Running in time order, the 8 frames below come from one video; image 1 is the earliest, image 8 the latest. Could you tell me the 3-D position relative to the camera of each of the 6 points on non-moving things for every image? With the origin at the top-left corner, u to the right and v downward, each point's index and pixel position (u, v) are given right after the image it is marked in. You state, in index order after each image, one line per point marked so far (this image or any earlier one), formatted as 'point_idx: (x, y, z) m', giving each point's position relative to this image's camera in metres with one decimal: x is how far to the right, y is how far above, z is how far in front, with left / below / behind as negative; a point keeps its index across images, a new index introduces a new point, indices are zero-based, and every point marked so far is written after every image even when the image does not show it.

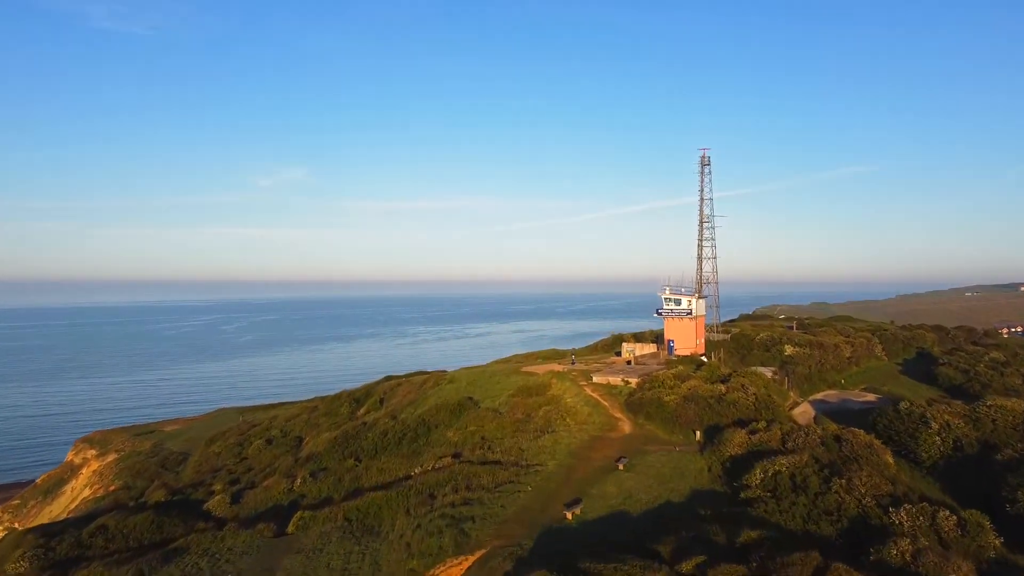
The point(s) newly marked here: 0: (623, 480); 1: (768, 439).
0: (+2.7, -4.7, +15.6) m
1: (+6.7, -4.0, +16.9) m
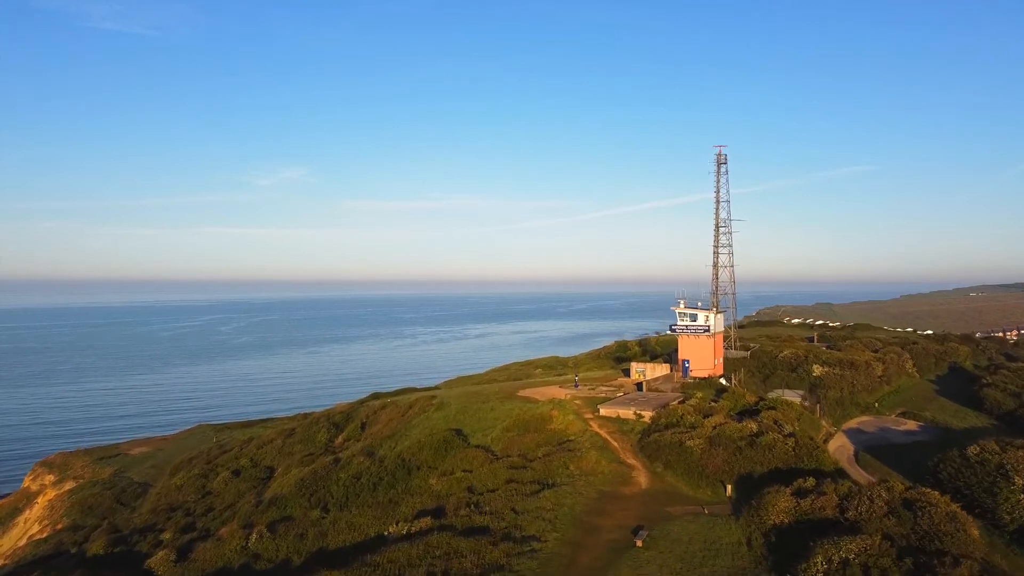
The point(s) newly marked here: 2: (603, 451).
0: (+2.5, -5.3, +12.3) m
1: (+6.5, -4.6, +13.6) m
2: (+2.6, -4.6, +18.3) m
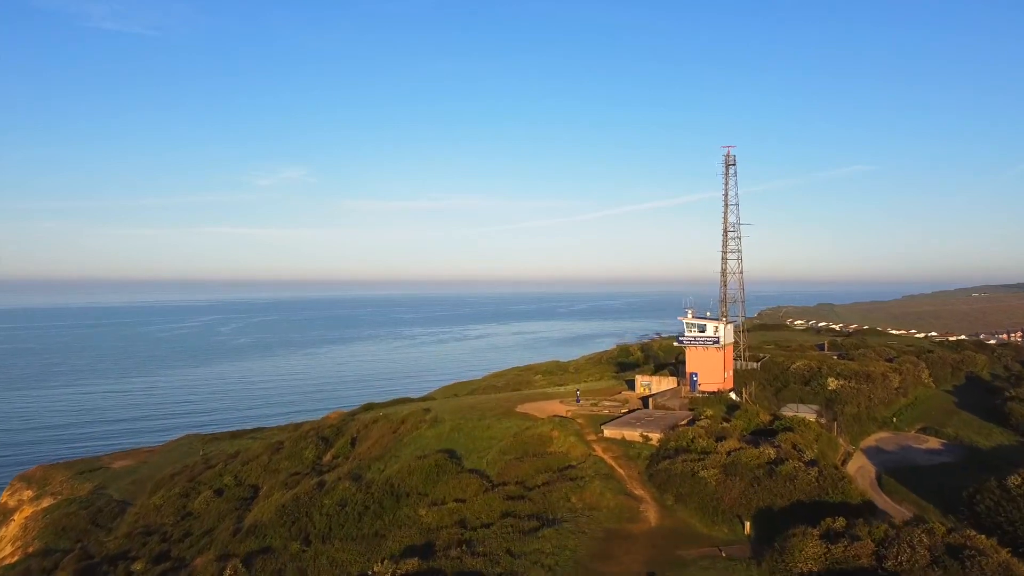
0: (+2.4, -5.7, +10.8) m
1: (+6.5, -5.0, +12.1) m
2: (+2.5, -5.0, +16.7) m
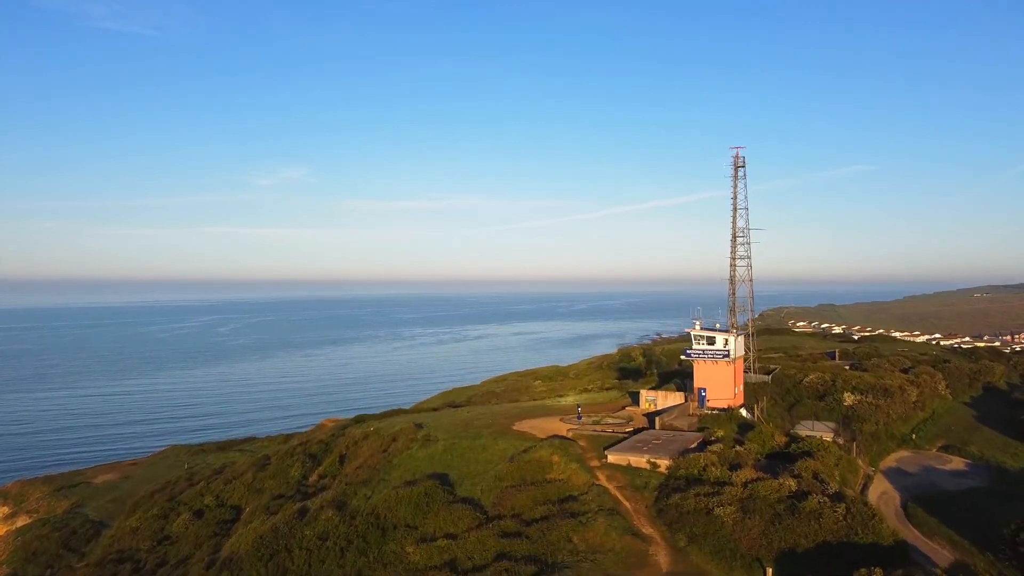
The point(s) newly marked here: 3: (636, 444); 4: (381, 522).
0: (+2.3, -6.0, +9.3) m
1: (+6.4, -5.4, +10.6) m
2: (+2.4, -5.4, +15.2) m
3: (+3.7, -4.7, +19.2) m
4: (-3.6, -6.4, +17.5) m
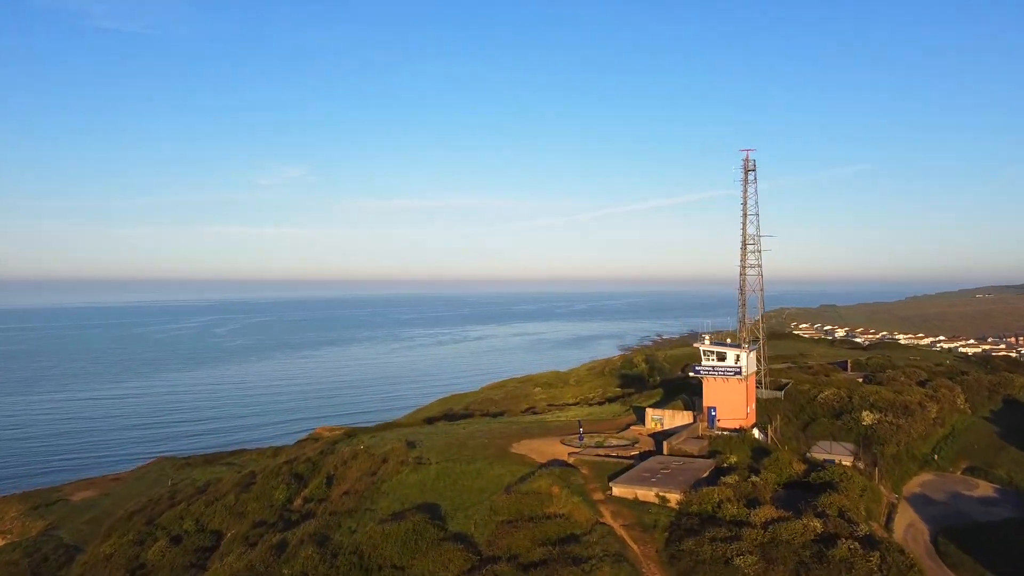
0: (+2.2, -6.5, +7.8) m
1: (+6.3, -5.8, +9.0) m
2: (+2.3, -5.8, +13.7) m
3: (+3.6, -5.1, +17.7) m
4: (-3.7, -6.8, +16.0) m
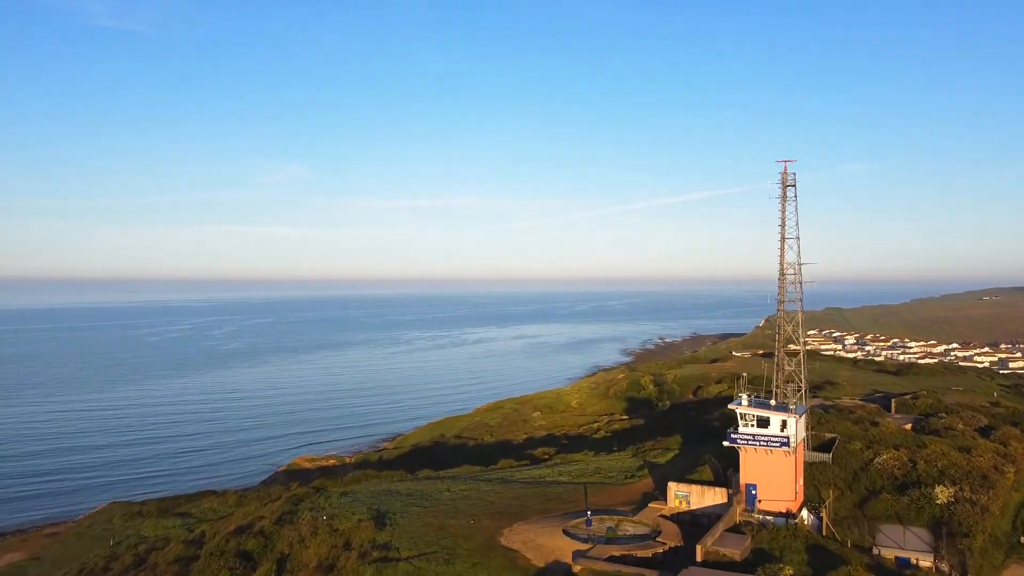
0: (+1.9, -7.9, +3.2) m
1: (+6.0, -7.2, +4.5) m
2: (+2.0, -7.2, +9.2) m
3: (+3.3, -6.5, +13.1) m
4: (-3.9, -8.2, +11.5) m
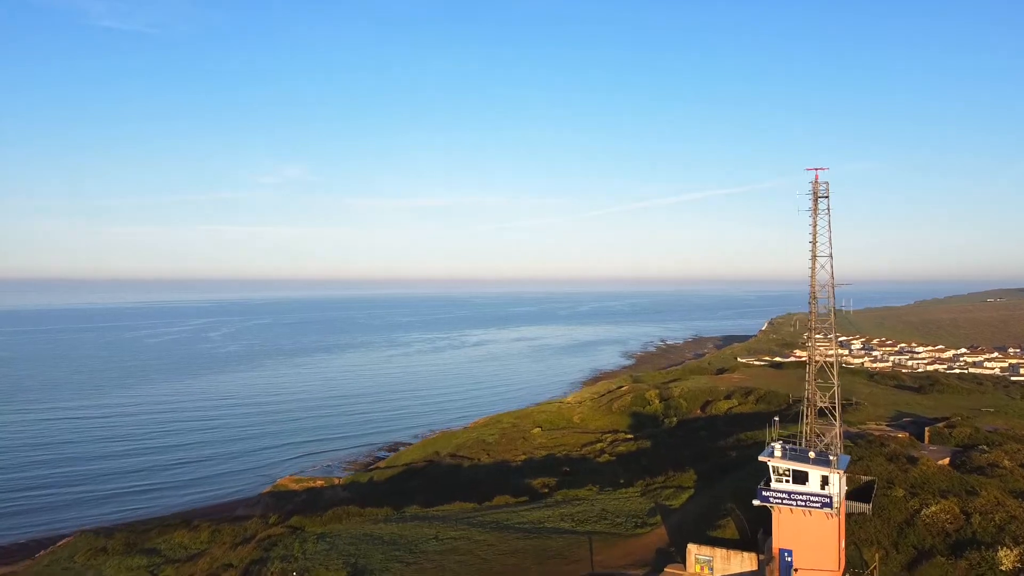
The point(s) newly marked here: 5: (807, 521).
0: (+1.8, -8.7, +0.5) m
1: (+5.8, -8.0, +1.8) m
2: (+1.9, -8.0, +6.4) m
3: (+3.2, -7.3, +10.4) m
4: (-4.1, -9.0, +8.8) m
5: (+7.2, -5.7, +15.7) m
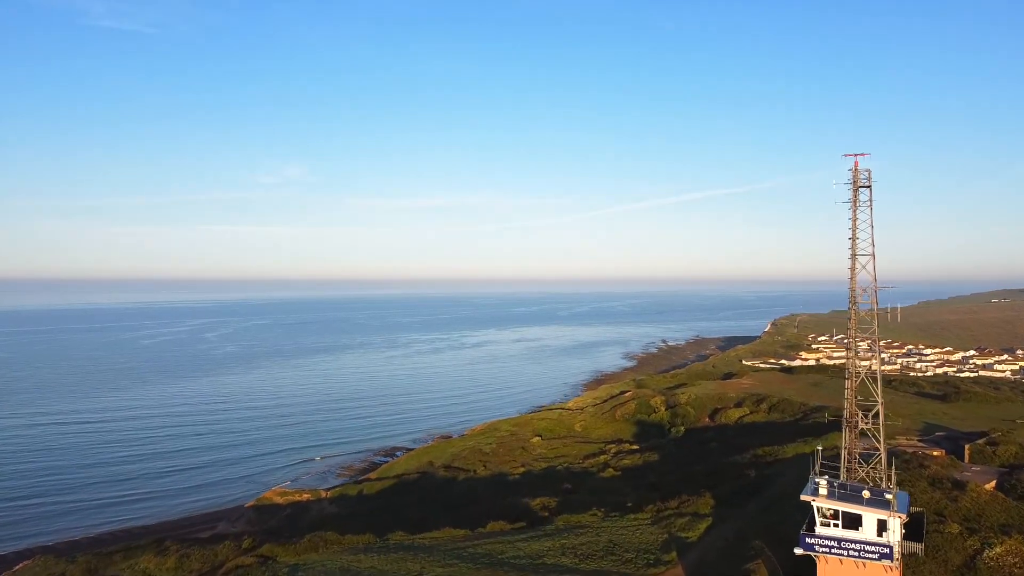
0: (+1.6, -8.8, -2.2) m
1: (+5.6, -8.1, -1.0) m
2: (+1.7, -8.1, +3.7) m
3: (+3.0, -7.4, +7.7) m
4: (-4.3, -9.1, +6.1) m
5: (+7.0, -5.8, +13.0) m
